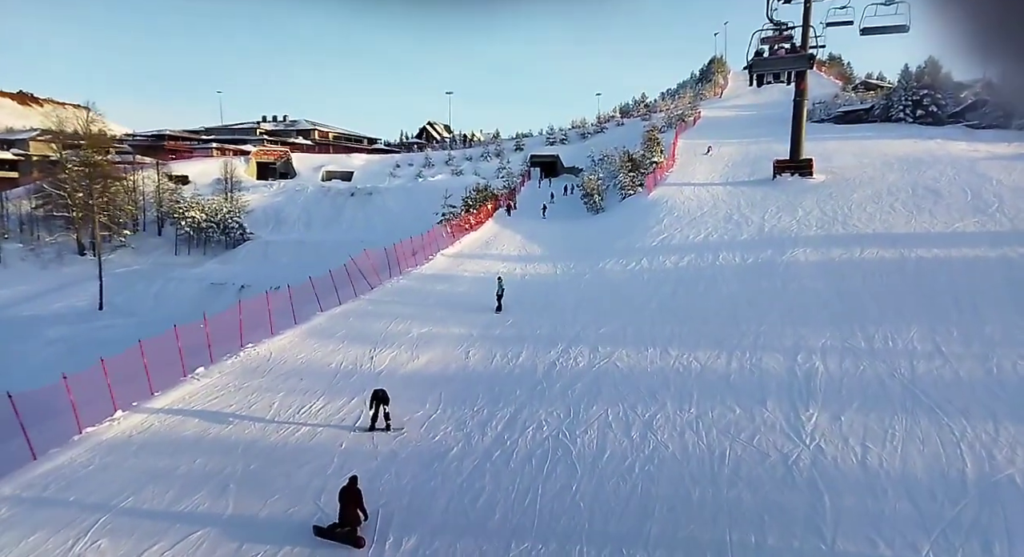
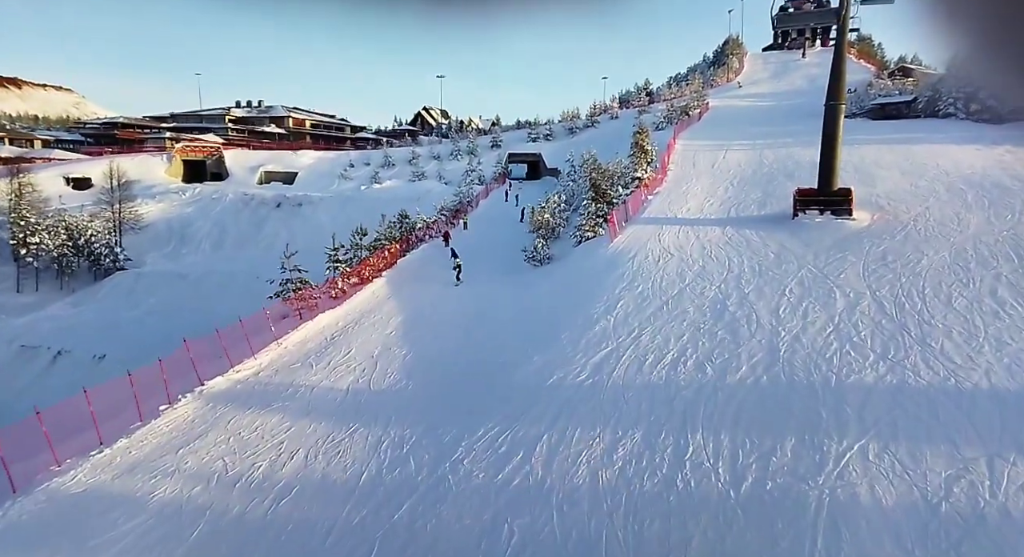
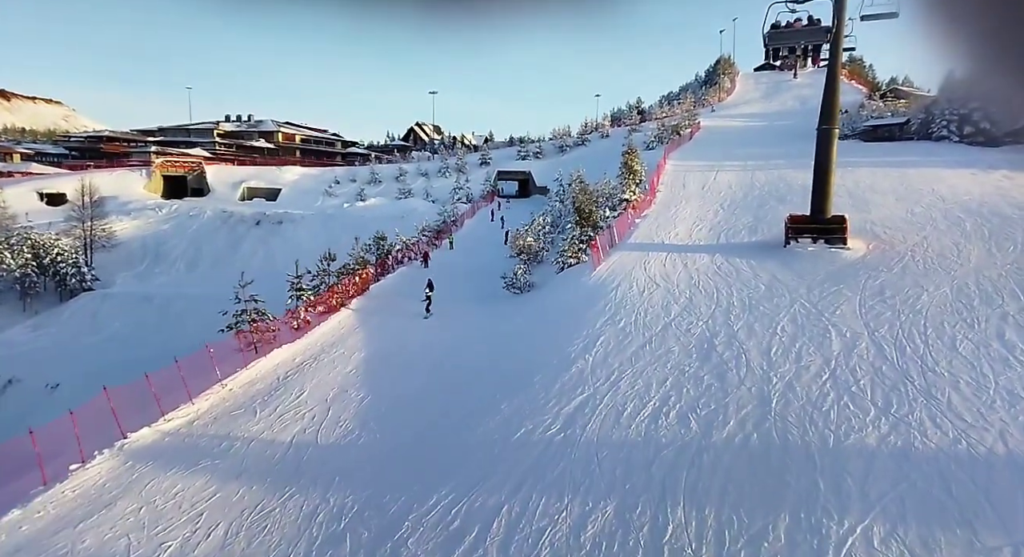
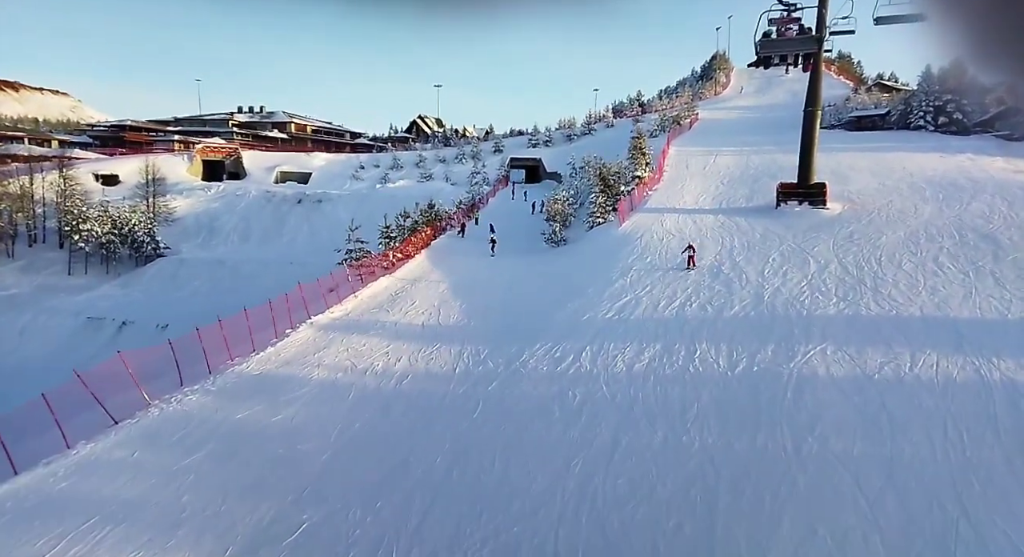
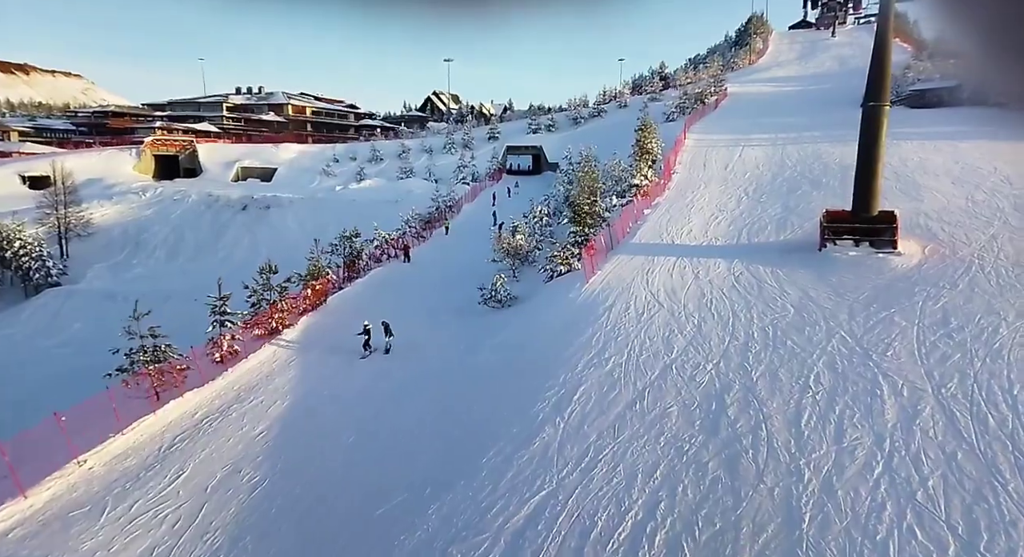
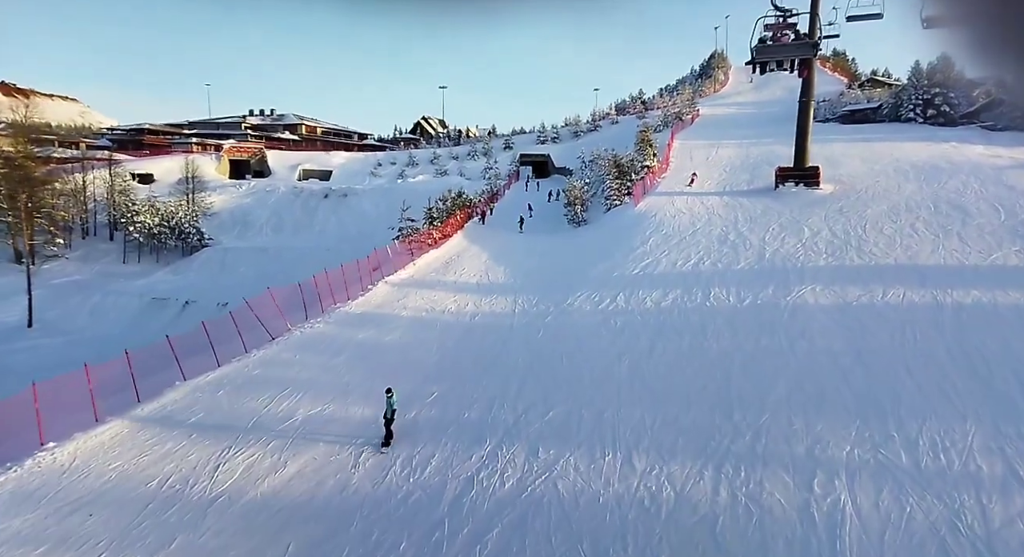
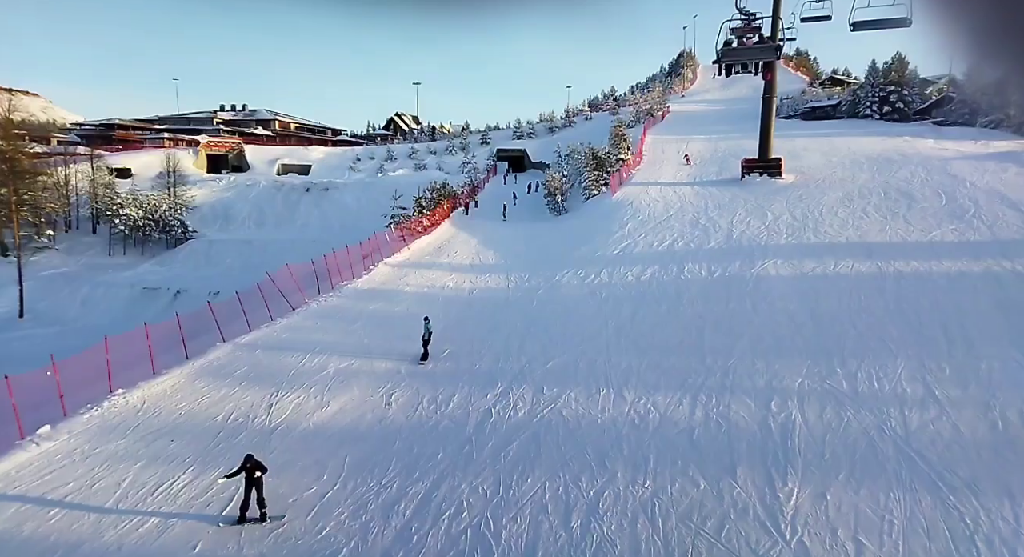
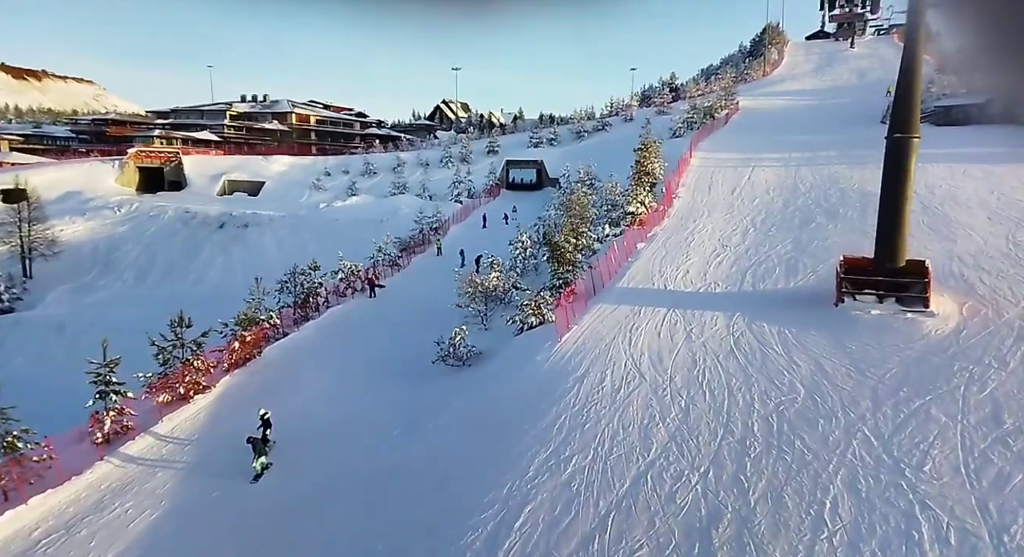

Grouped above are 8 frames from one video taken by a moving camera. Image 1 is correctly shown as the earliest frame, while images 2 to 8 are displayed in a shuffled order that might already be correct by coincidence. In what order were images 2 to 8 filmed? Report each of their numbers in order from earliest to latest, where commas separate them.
7, 6, 4, 2, 3, 5, 8
